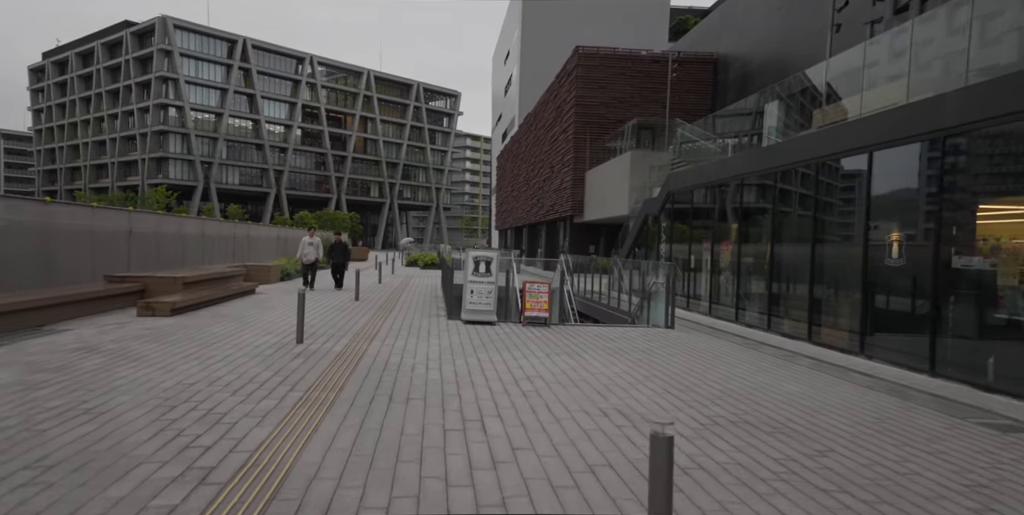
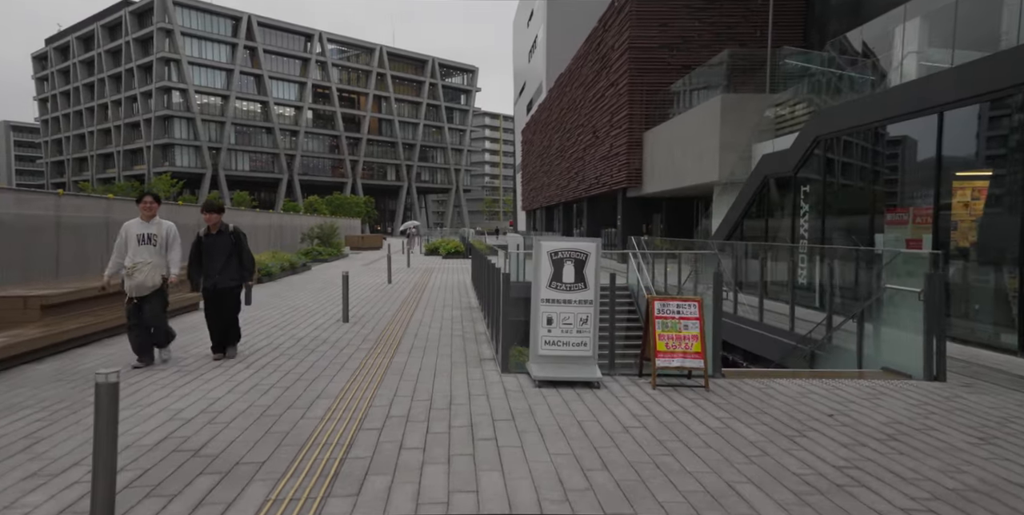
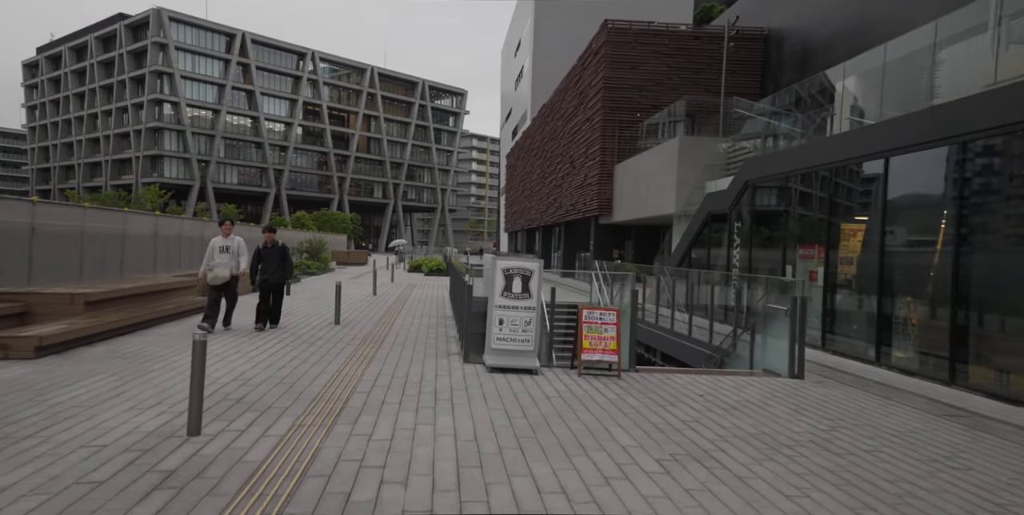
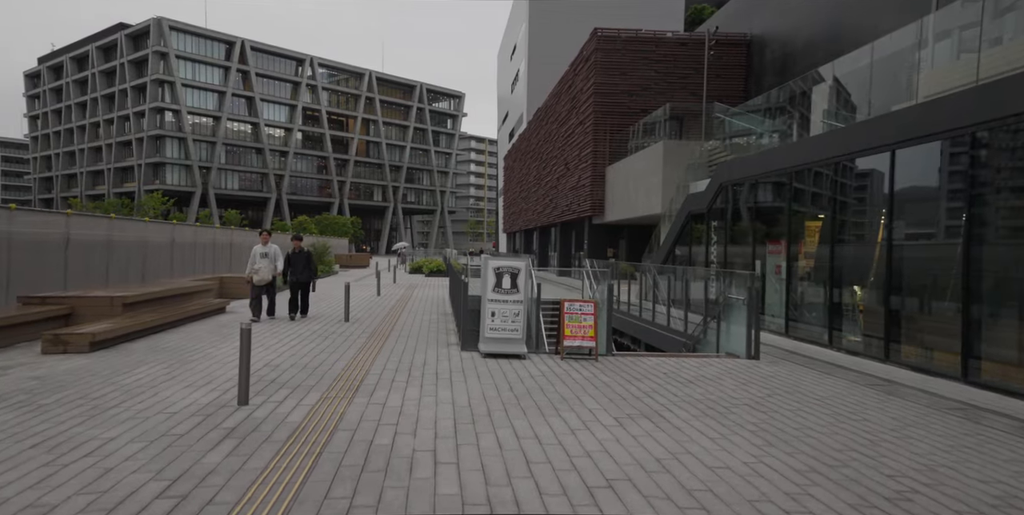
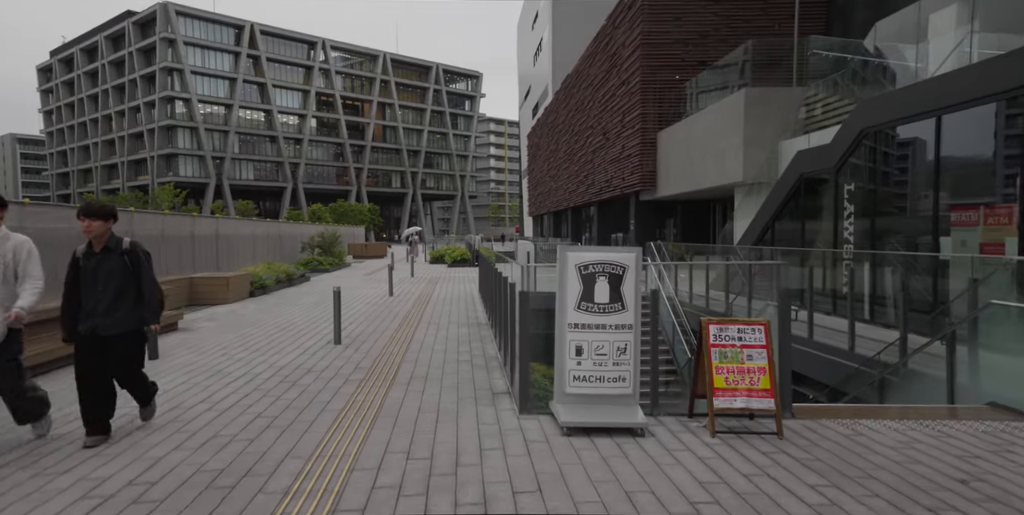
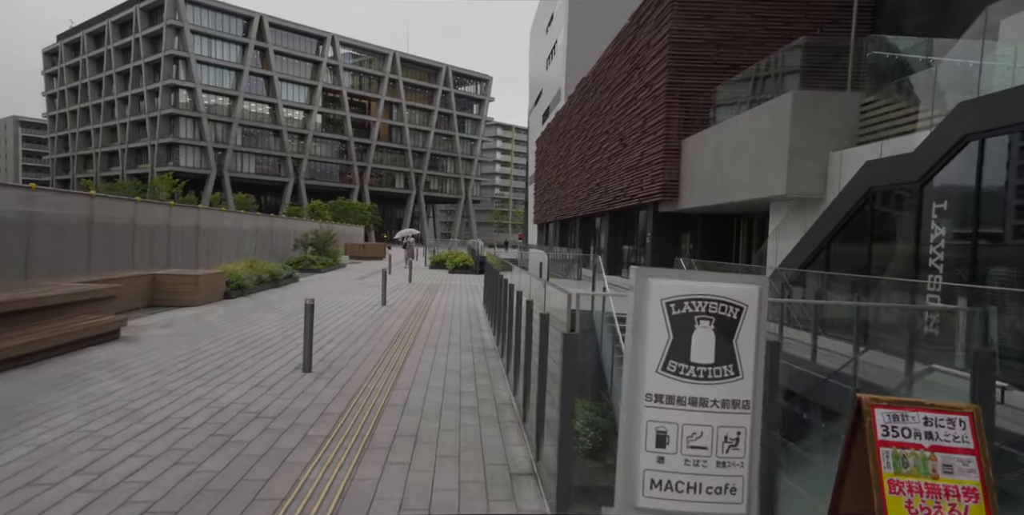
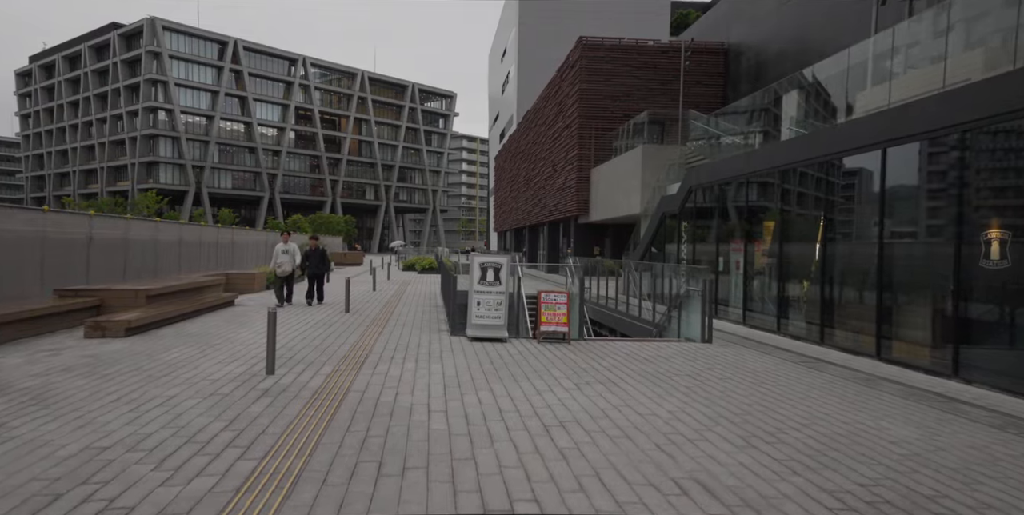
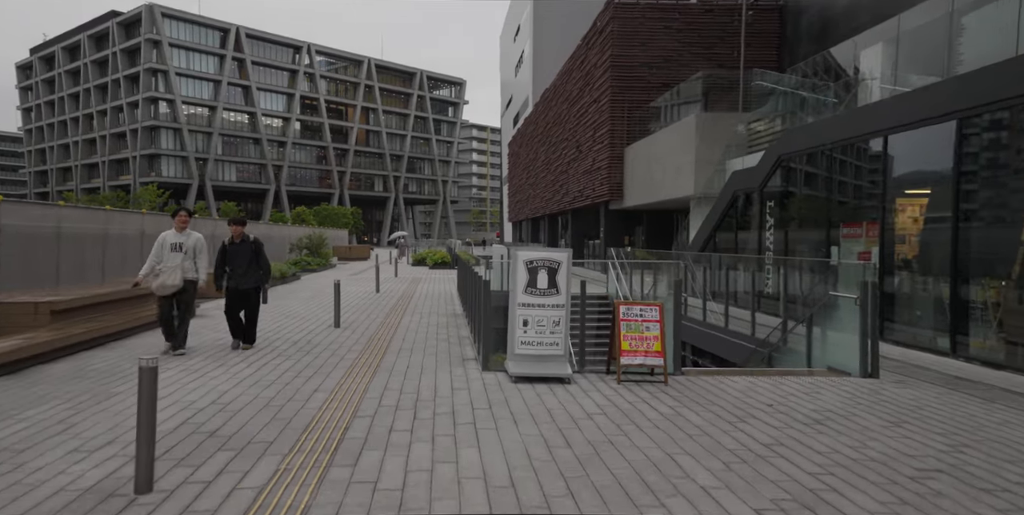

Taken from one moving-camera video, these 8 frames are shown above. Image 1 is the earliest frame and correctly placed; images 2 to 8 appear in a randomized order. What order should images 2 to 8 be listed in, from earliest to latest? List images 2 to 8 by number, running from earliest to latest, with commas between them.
7, 4, 3, 8, 2, 5, 6
